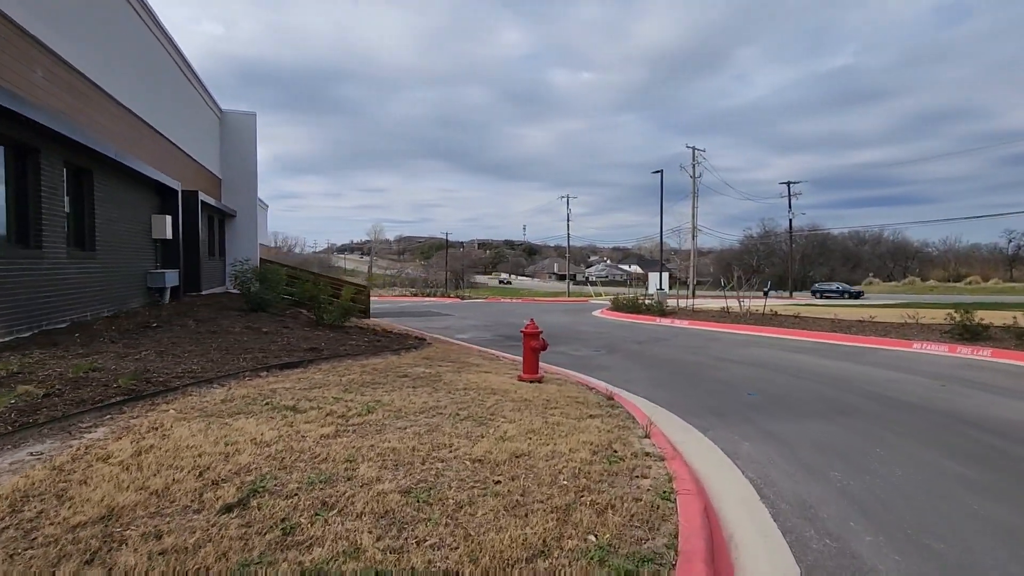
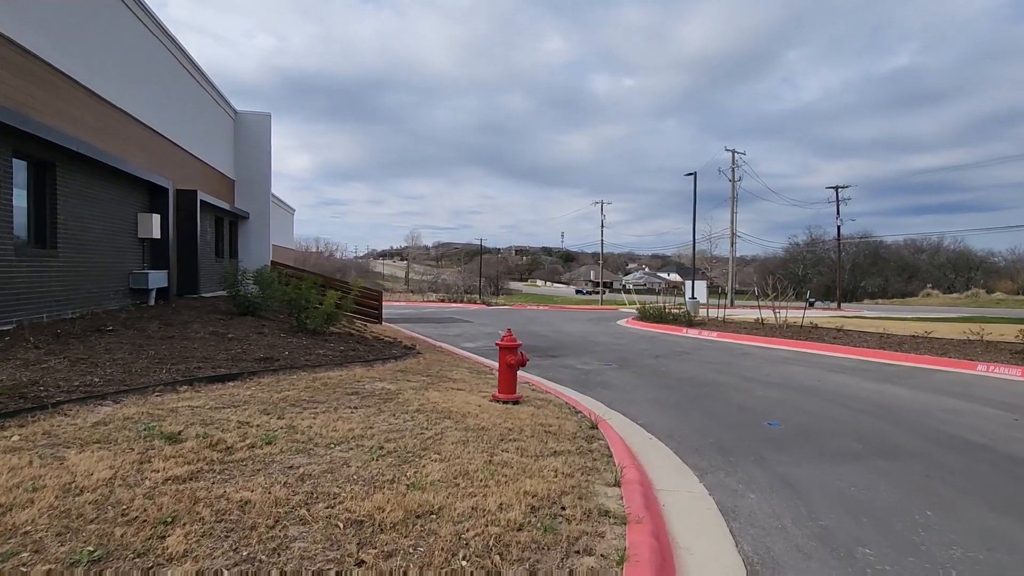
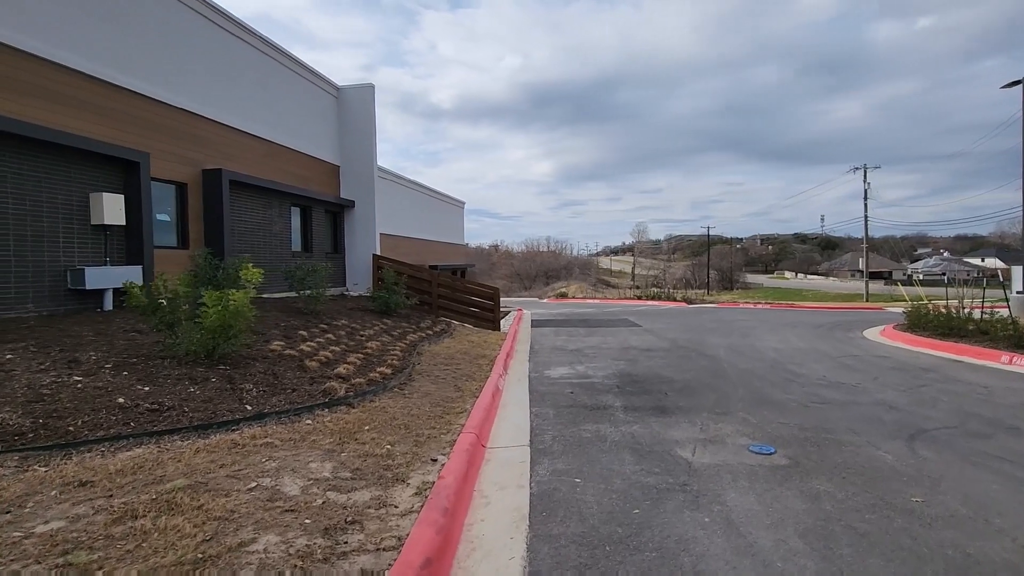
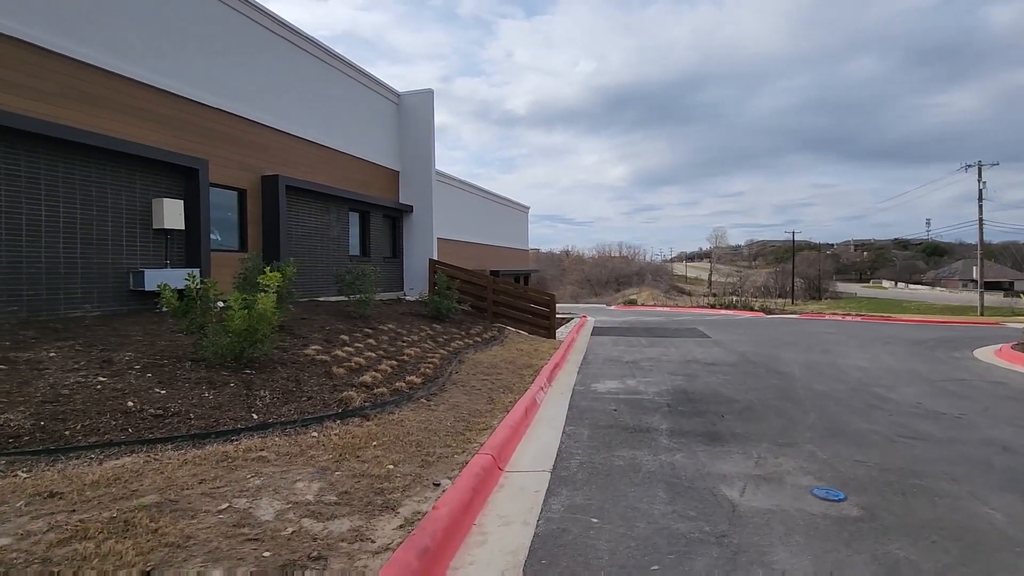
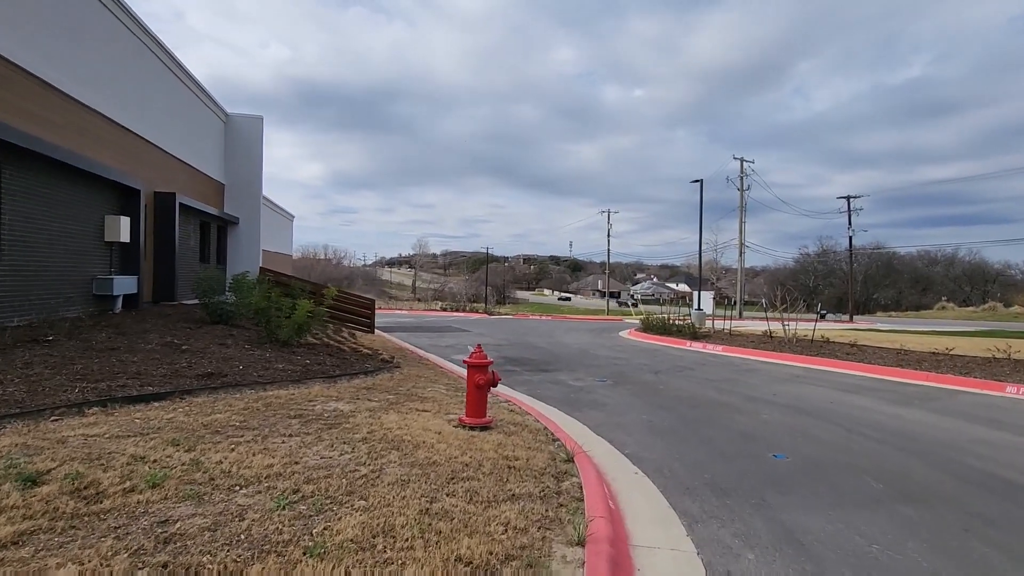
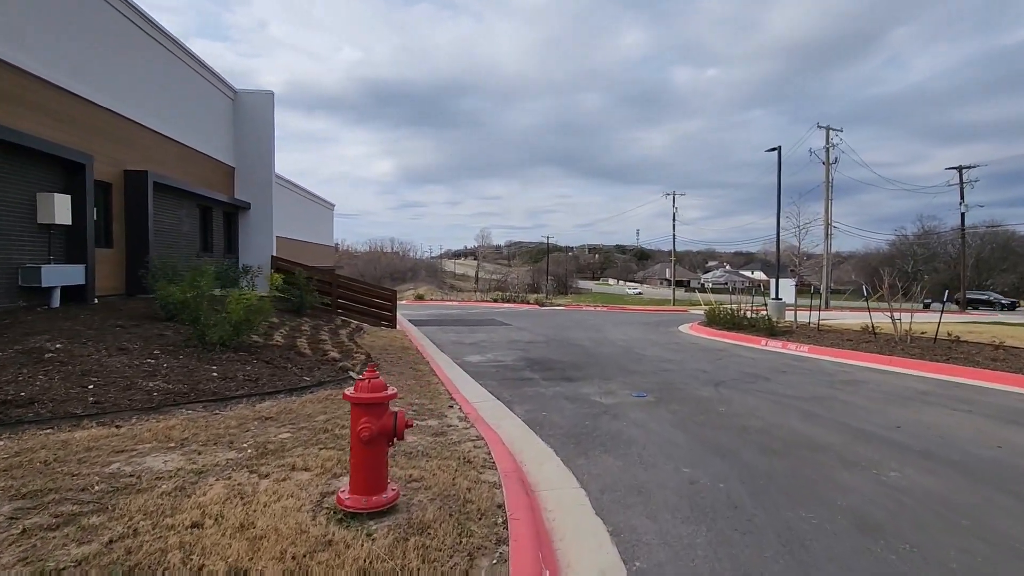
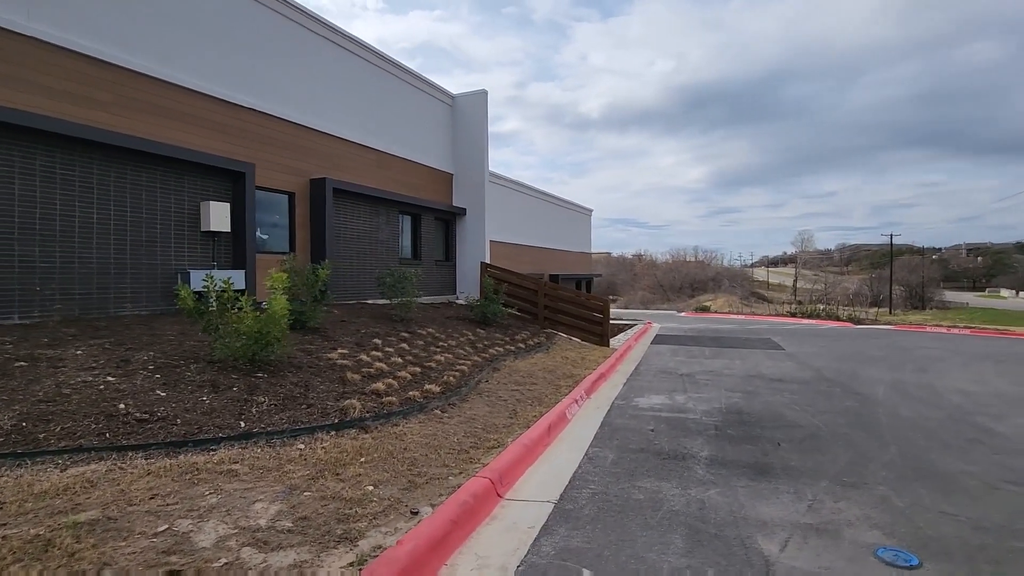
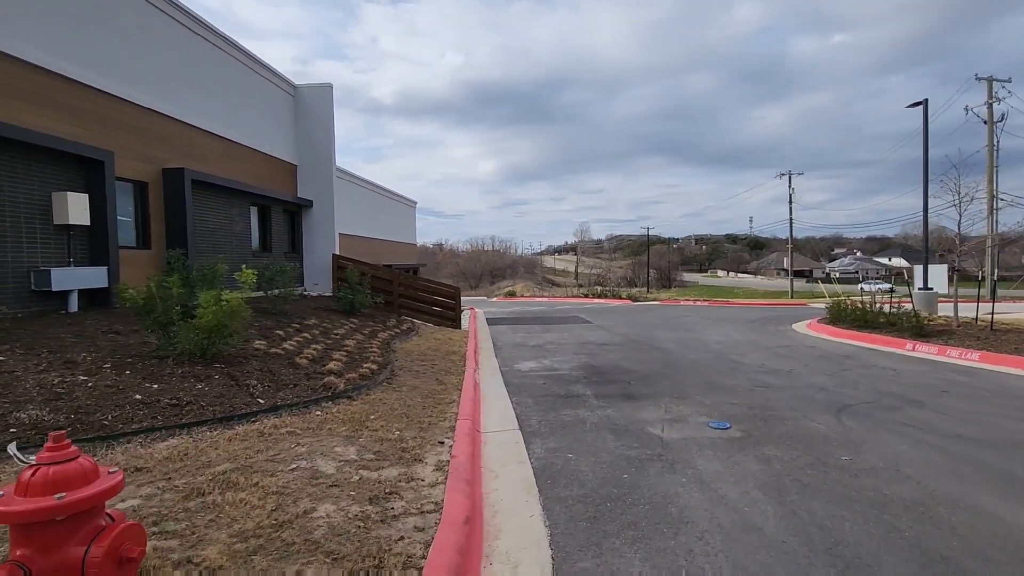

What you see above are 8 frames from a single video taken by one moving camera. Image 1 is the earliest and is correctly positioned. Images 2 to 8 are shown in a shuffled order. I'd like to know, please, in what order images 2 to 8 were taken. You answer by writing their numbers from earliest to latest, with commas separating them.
2, 5, 6, 8, 3, 4, 7
